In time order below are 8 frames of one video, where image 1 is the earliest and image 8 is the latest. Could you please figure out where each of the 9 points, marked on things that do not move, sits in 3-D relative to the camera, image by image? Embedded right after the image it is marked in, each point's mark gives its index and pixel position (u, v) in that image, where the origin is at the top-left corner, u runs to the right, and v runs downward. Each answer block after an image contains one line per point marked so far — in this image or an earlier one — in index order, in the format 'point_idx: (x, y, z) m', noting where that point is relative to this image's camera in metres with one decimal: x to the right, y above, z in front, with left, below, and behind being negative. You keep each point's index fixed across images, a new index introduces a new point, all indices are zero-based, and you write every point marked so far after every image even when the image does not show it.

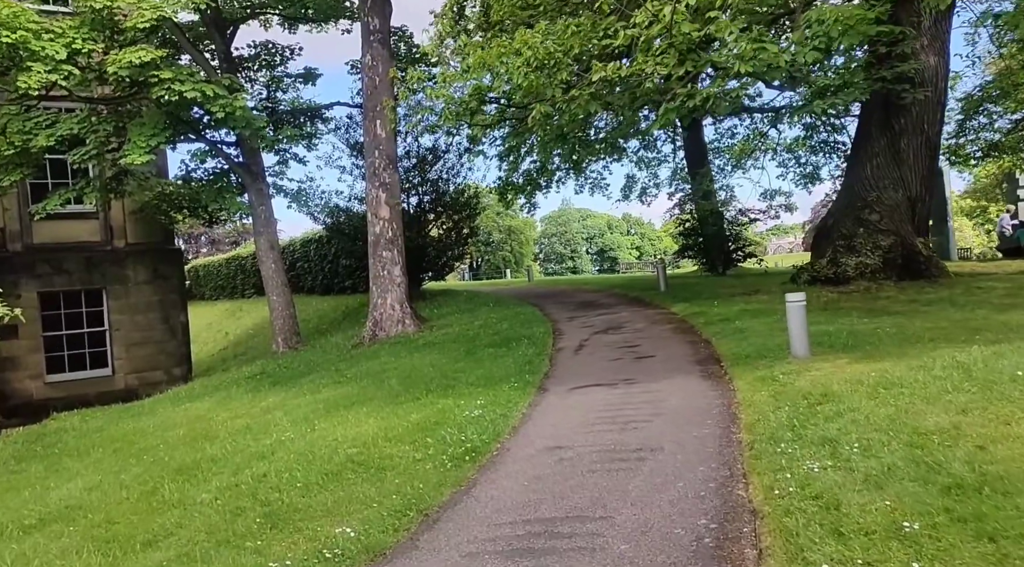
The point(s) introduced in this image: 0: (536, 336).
0: (+0.4, -0.9, +14.9) m
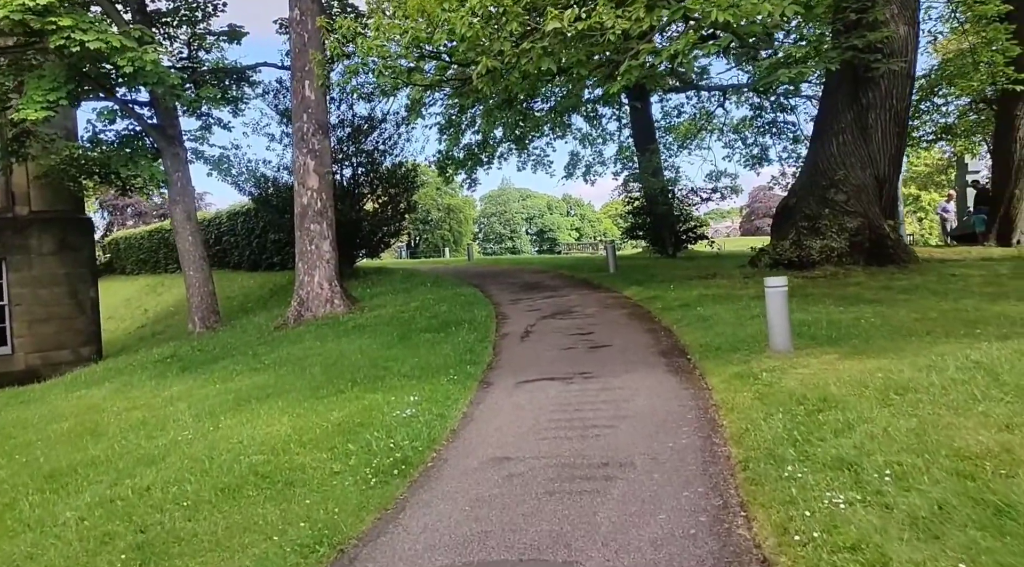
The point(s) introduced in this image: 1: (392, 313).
0: (-0.5, -0.6, +13.6) m
1: (-2.1, -0.5, +15.4) m
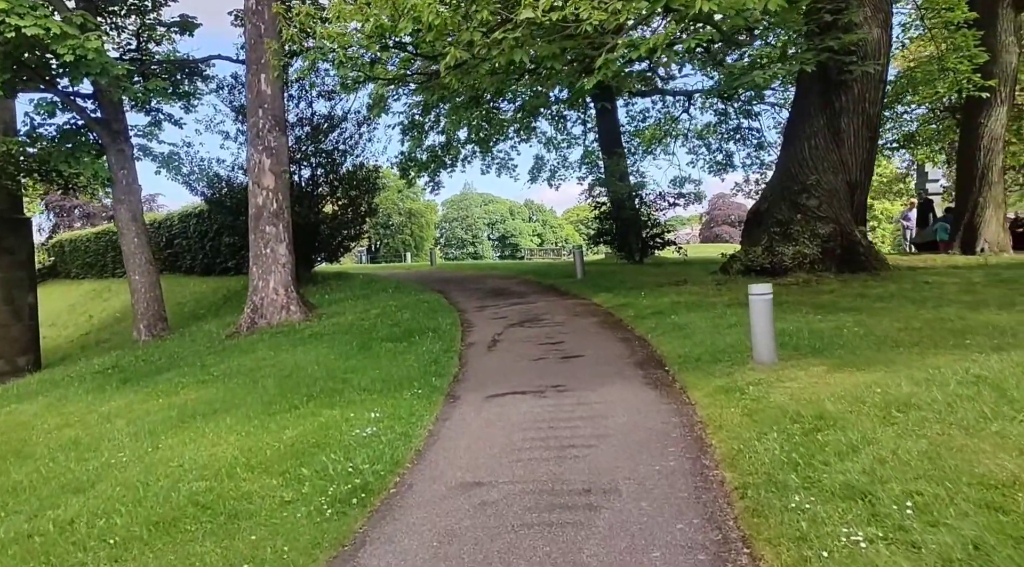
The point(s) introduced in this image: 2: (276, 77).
0: (-1.0, -0.7, +13.0) m
1: (-2.6, -0.6, +14.7) m
2: (-4.1, +3.6, +15.5) m
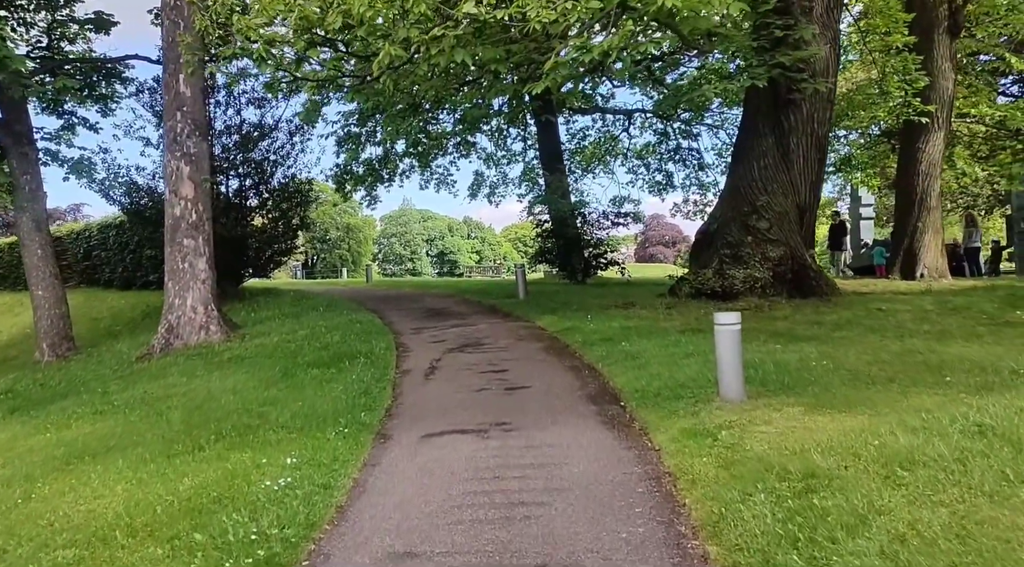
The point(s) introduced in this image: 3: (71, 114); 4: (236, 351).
0: (-1.9, -0.9, +12.0) m
1: (-3.6, -0.9, +13.6) m
2: (-5.1, +3.3, +14.3) m
3: (-9.5, +3.7, +19.1) m
4: (-4.2, -1.0, +13.4) m
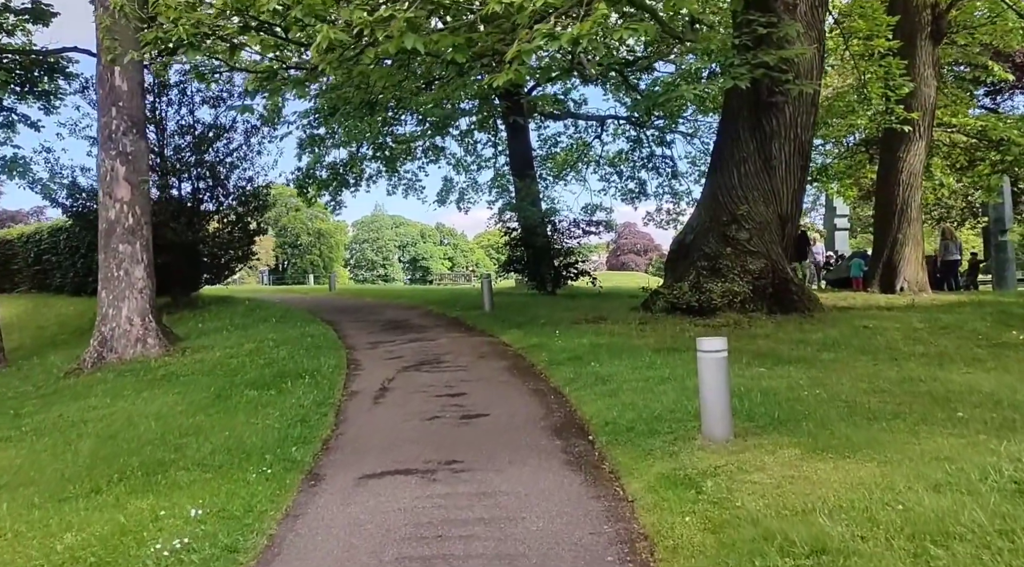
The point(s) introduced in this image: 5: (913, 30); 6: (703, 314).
0: (-2.3, -1.1, +10.9) m
1: (-4.1, -1.1, +12.5) m
2: (-5.6, +3.1, +13.2) m
3: (-10.2, +3.5, +17.9) m
4: (-4.7, -1.2, +12.3) m
5: (+8.9, +5.6, +19.7) m
6: (+2.9, -0.5, +13.3) m
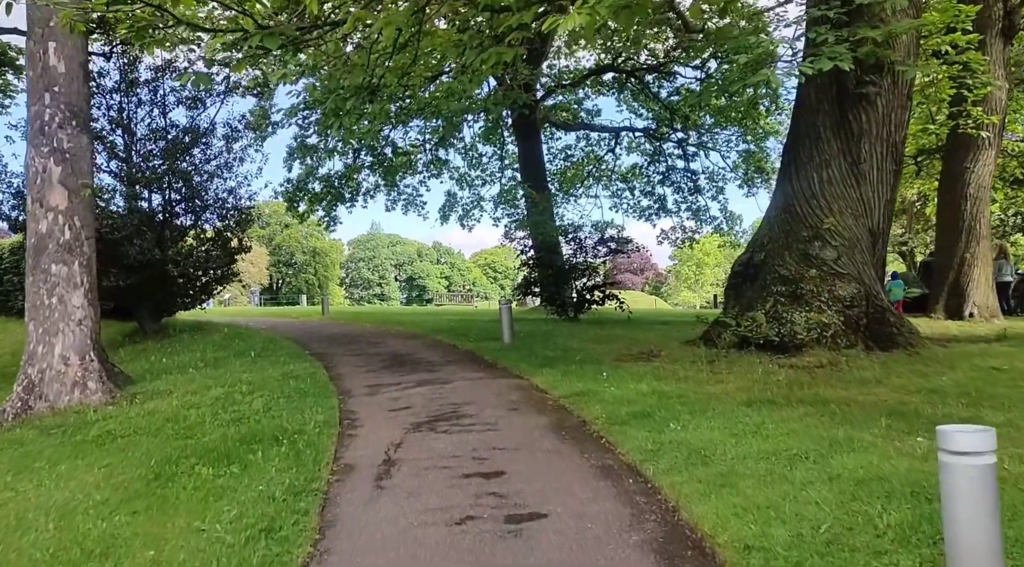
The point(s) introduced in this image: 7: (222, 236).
0: (-1.9, -1.4, +8.3) m
1: (-3.7, -1.4, +9.8) m
2: (-5.2, +2.8, +10.6) m
3: (-9.8, +3.1, +15.3) m
4: (-4.3, -1.5, +9.6) m
5: (+9.2, +5.1, +17.2) m
6: (+3.3, -0.8, +10.7) m
7: (-6.2, +1.0, +18.8) m
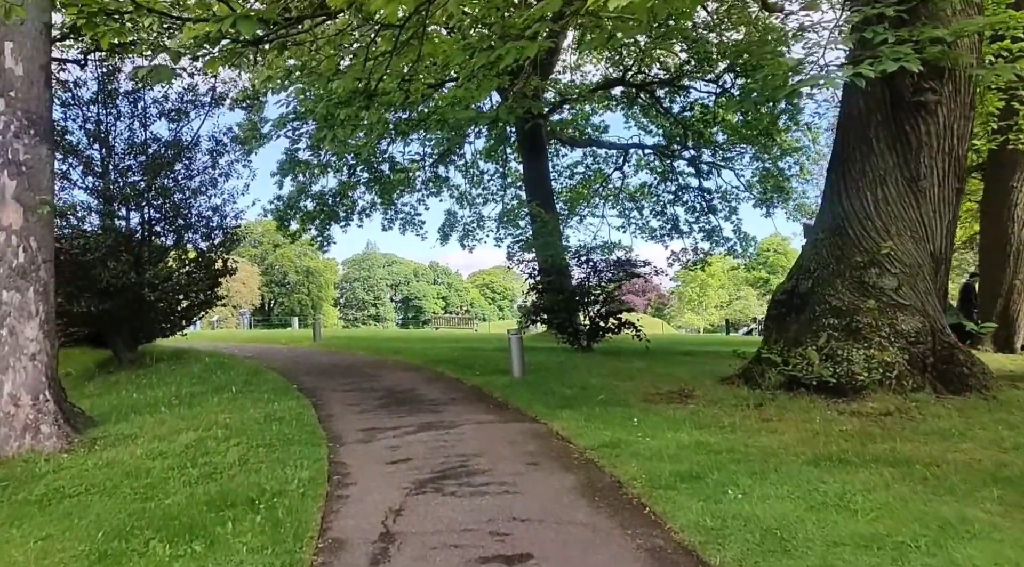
0: (-1.7, -1.7, +6.9) m
1: (-3.5, -1.7, +8.4) m
2: (-5.0, +2.5, +9.3) m
3: (-9.6, +2.7, +14.0) m
4: (-4.1, -1.8, +8.2) m
5: (+9.4, +4.6, +16.1) m
6: (+3.4, -1.1, +9.3) m
7: (-6.1, +0.5, +17.5) m
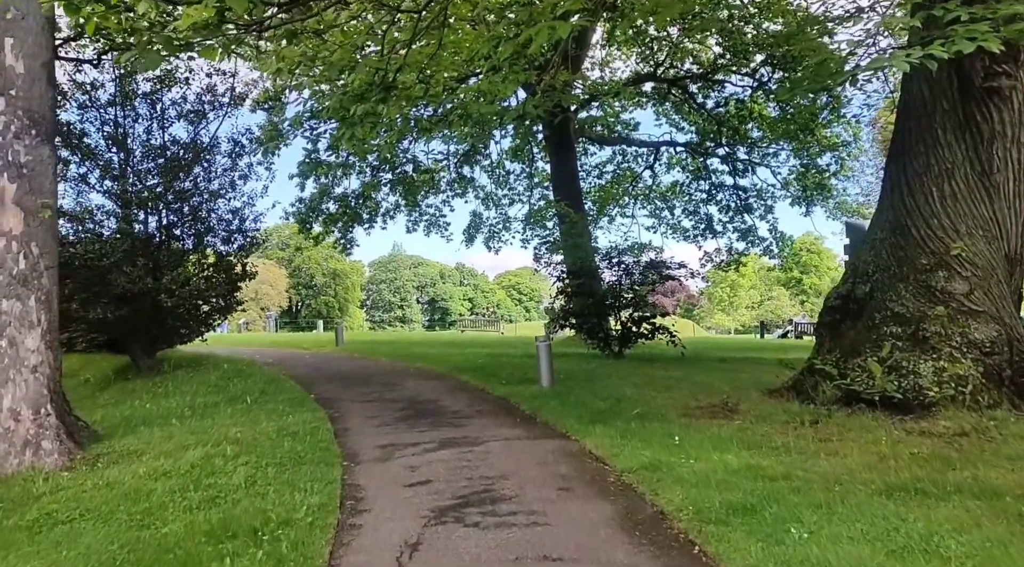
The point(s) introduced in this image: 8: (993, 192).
0: (-1.5, -1.7, +6.2) m
1: (-3.3, -1.7, +7.8) m
2: (-4.8, +2.4, +8.7) m
3: (-9.2, +2.6, +13.5) m
4: (-3.8, -1.8, +7.5) m
5: (+9.9, +4.6, +15.0) m
6: (+3.7, -1.2, +8.4) m
7: (-5.6, +0.4, +16.9) m
8: (+5.0, +1.0, +9.1) m
